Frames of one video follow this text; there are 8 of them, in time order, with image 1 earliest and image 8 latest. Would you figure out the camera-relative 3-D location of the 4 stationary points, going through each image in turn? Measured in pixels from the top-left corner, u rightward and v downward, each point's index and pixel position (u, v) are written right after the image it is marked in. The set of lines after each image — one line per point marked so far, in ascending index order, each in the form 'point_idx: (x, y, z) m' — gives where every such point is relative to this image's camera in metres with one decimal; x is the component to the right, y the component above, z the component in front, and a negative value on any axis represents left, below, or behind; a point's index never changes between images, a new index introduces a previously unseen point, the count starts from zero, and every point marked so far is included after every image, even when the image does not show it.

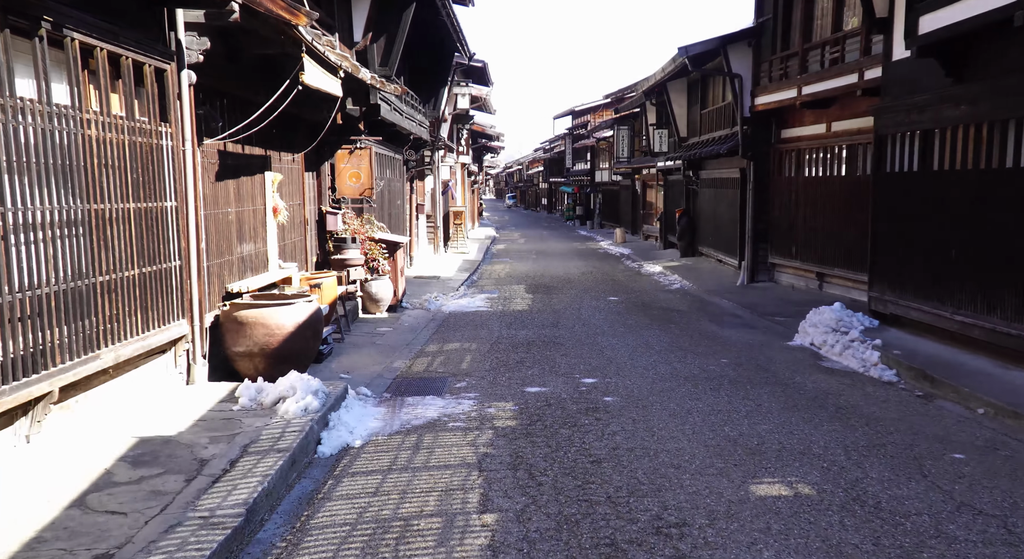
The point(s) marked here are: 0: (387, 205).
0: (-2.6, +1.5, +17.4) m
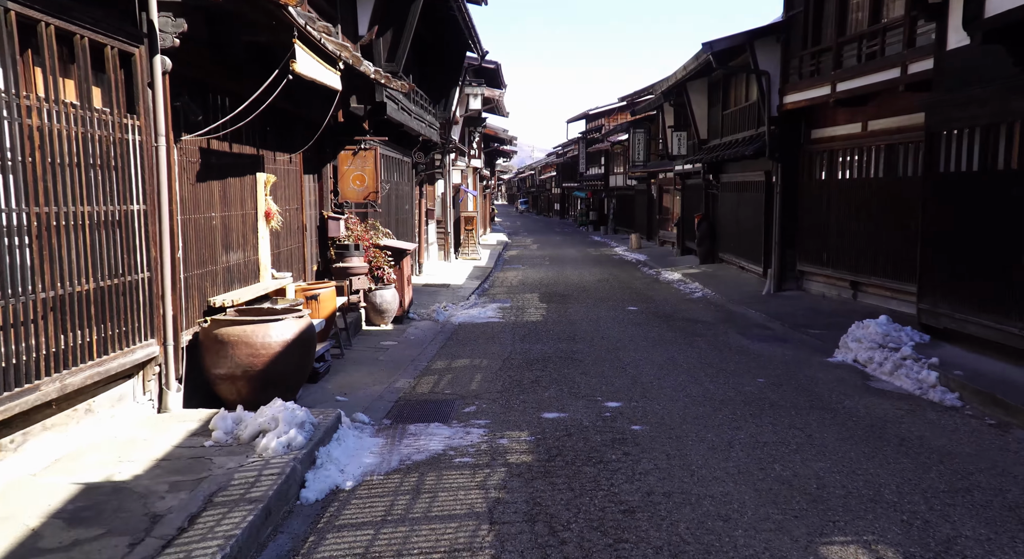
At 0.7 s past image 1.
0: (-2.3, +1.4, +16.5) m
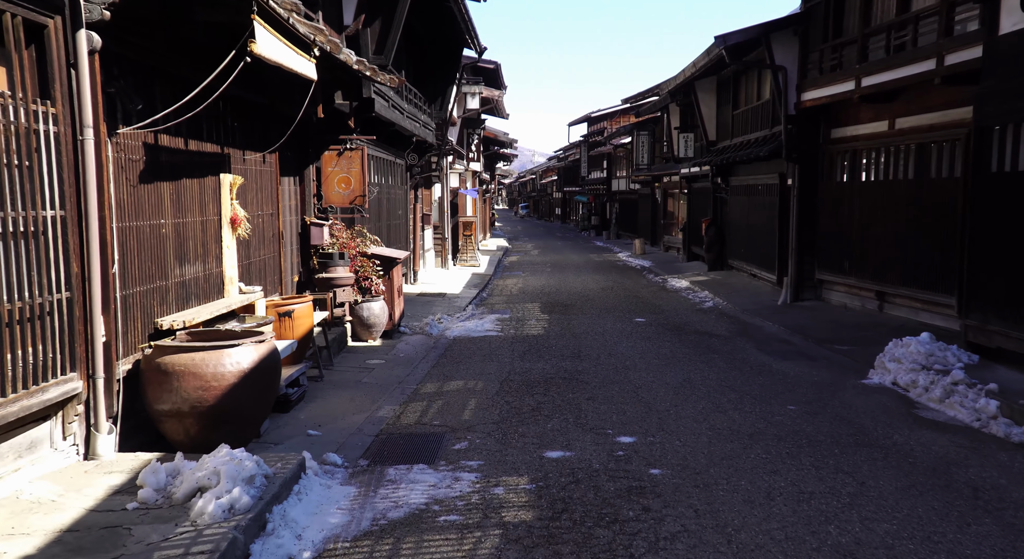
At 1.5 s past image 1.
0: (-2.3, +1.2, +15.4) m
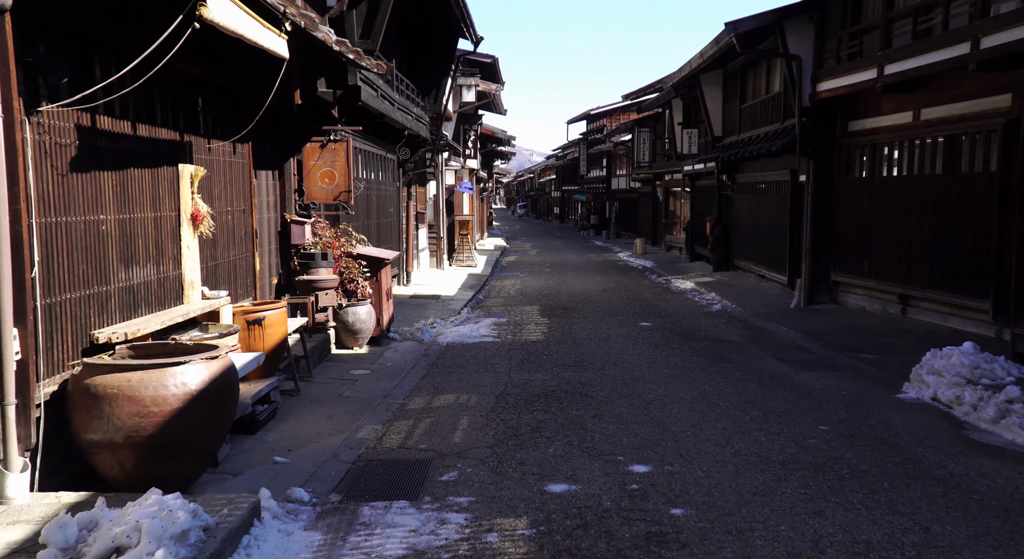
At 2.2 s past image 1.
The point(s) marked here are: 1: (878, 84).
0: (-2.4, +1.2, +14.4) m
1: (+5.6, +3.0, +13.2) m
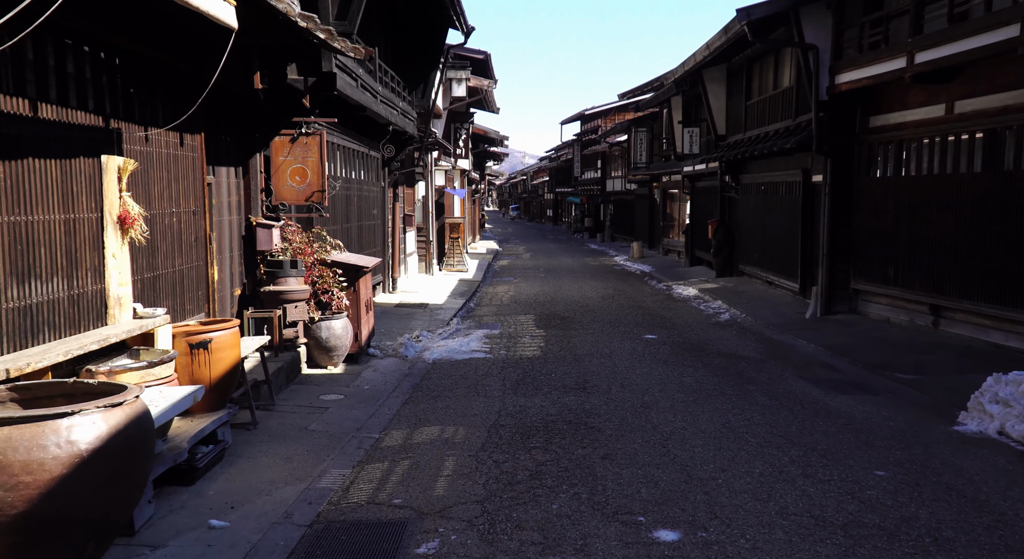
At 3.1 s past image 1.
0: (-2.5, +1.0, +13.2) m
1: (+5.5, +2.9, +12.0) m
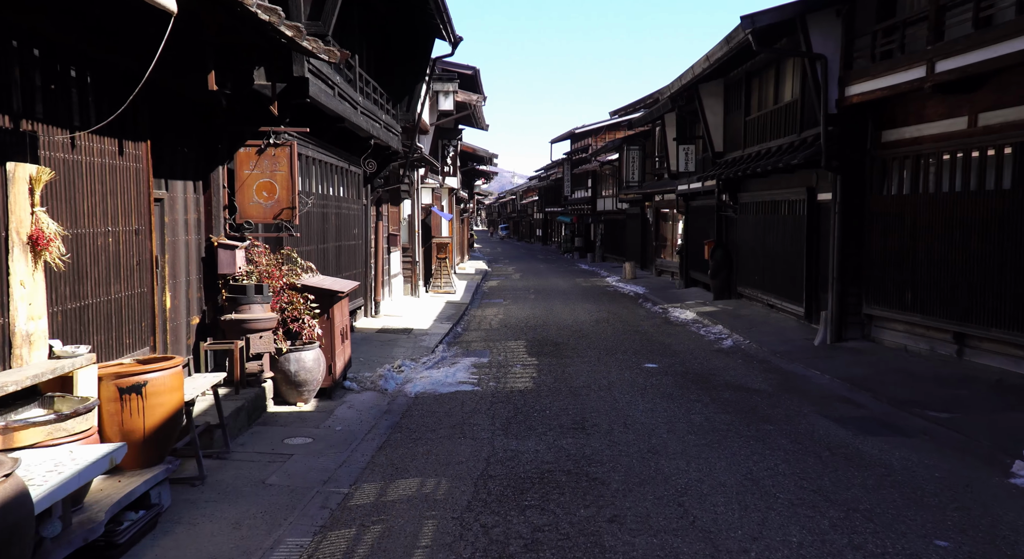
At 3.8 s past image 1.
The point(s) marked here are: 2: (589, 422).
0: (-2.6, +0.7, +12.2) m
1: (+5.4, +2.5, +11.1) m
2: (+0.8, -1.5, +8.8) m
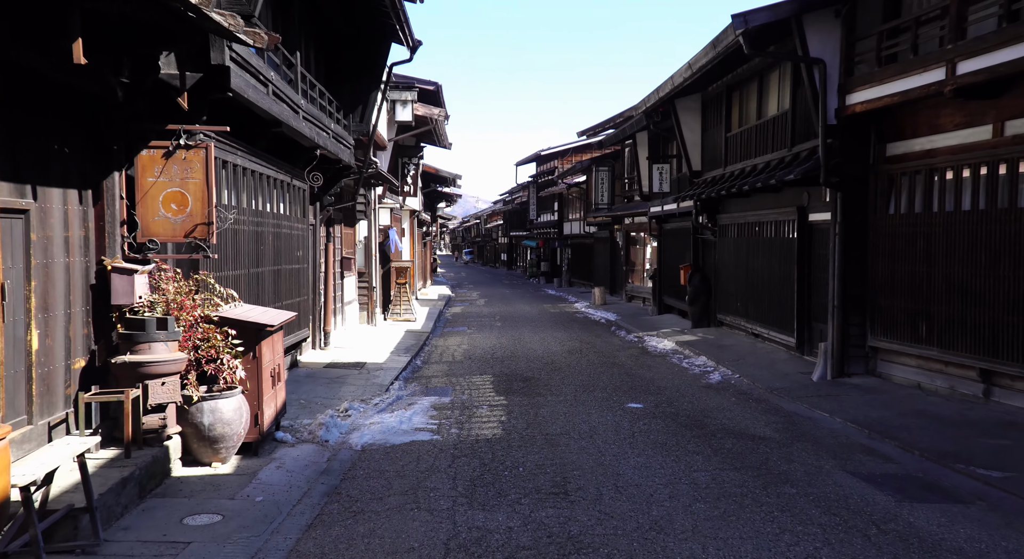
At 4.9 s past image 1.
0: (-3.0, +0.3, +10.5) m
1: (+5.0, +2.2, +9.8) m
2: (+0.5, -1.7, +7.2) m
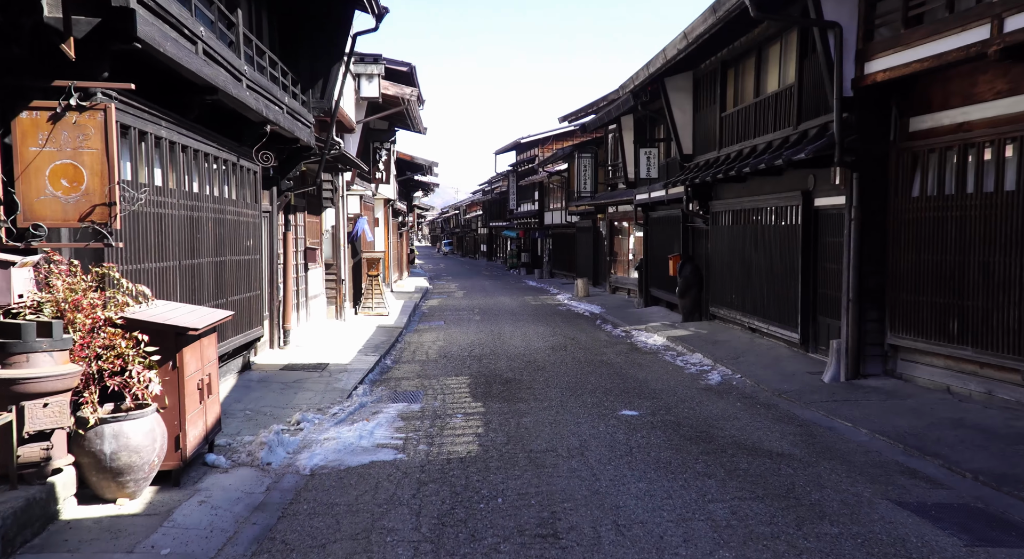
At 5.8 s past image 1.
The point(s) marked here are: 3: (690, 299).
0: (-3.3, +0.4, +9.0) m
1: (+4.8, +2.3, +8.5) m
2: (+0.3, -1.7, +5.9) m
3: (+4.1, -0.4, +19.4) m
